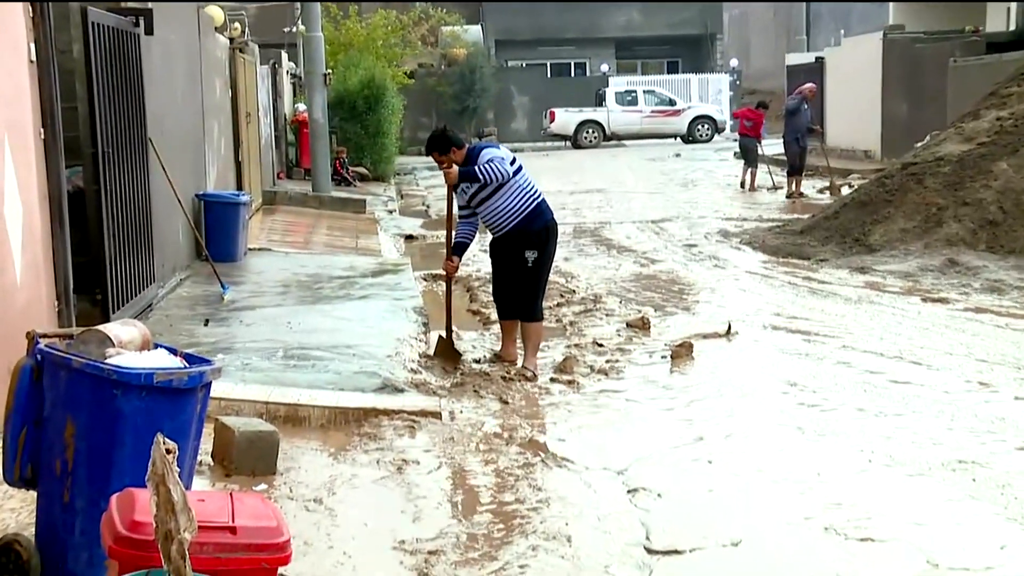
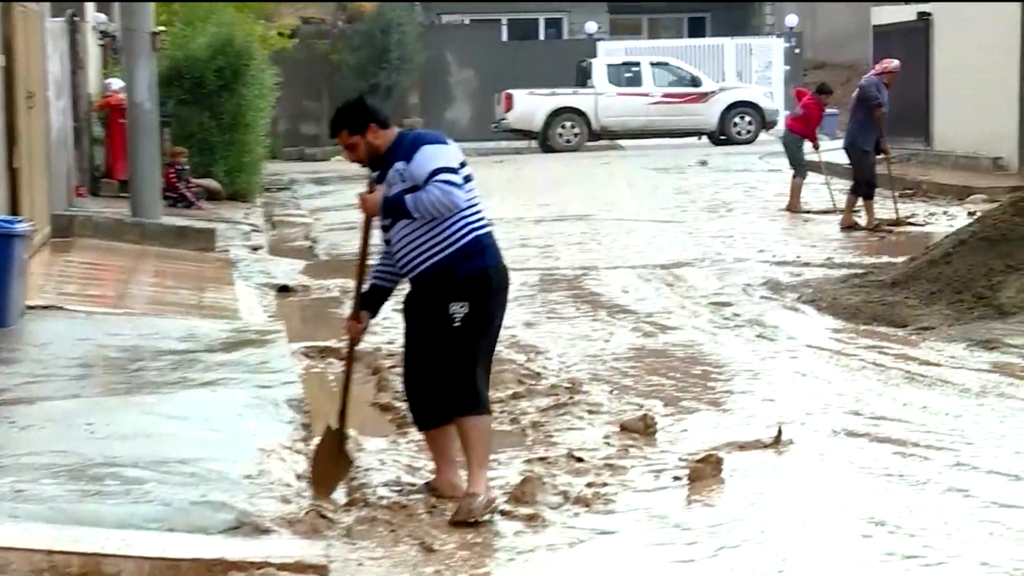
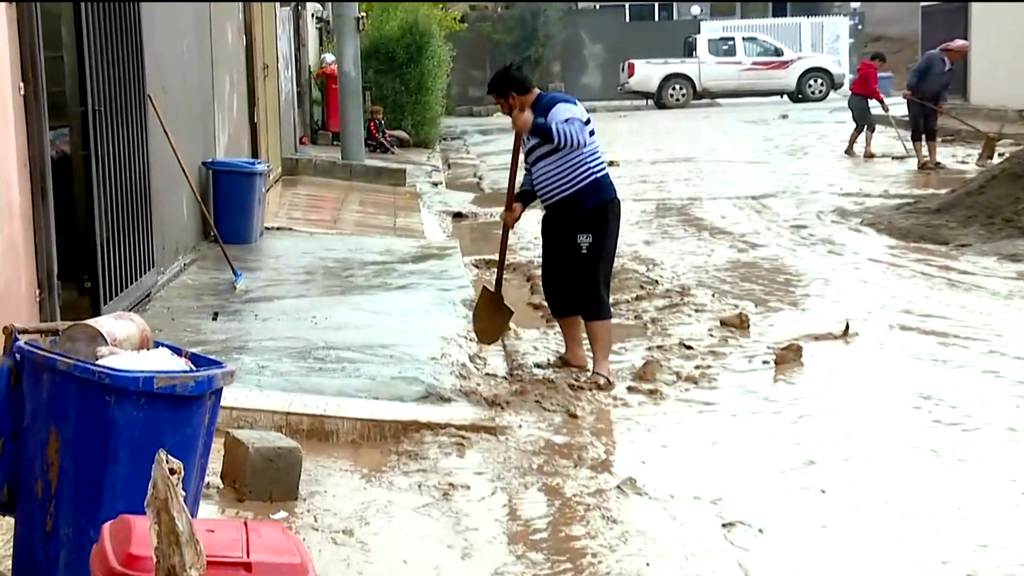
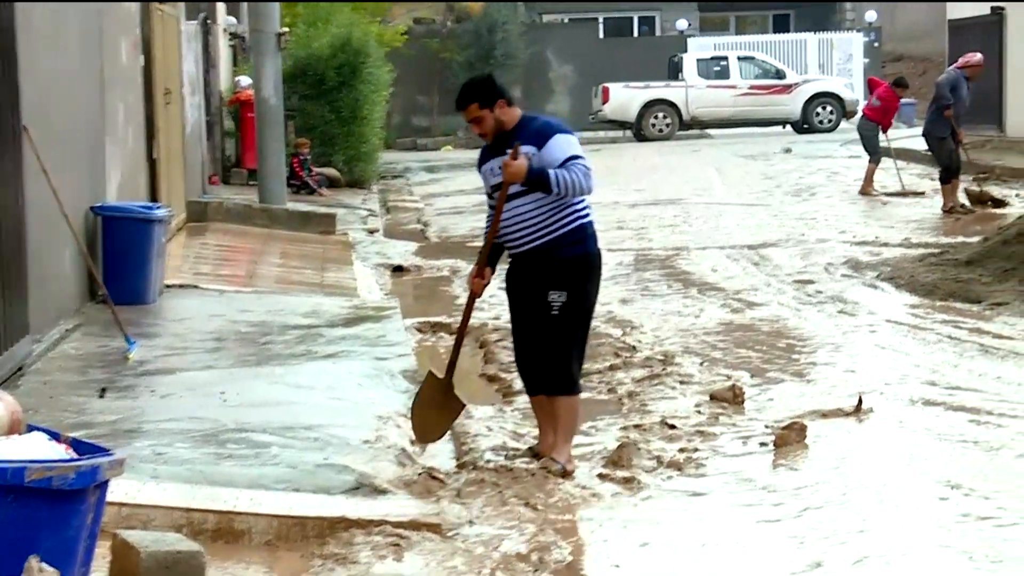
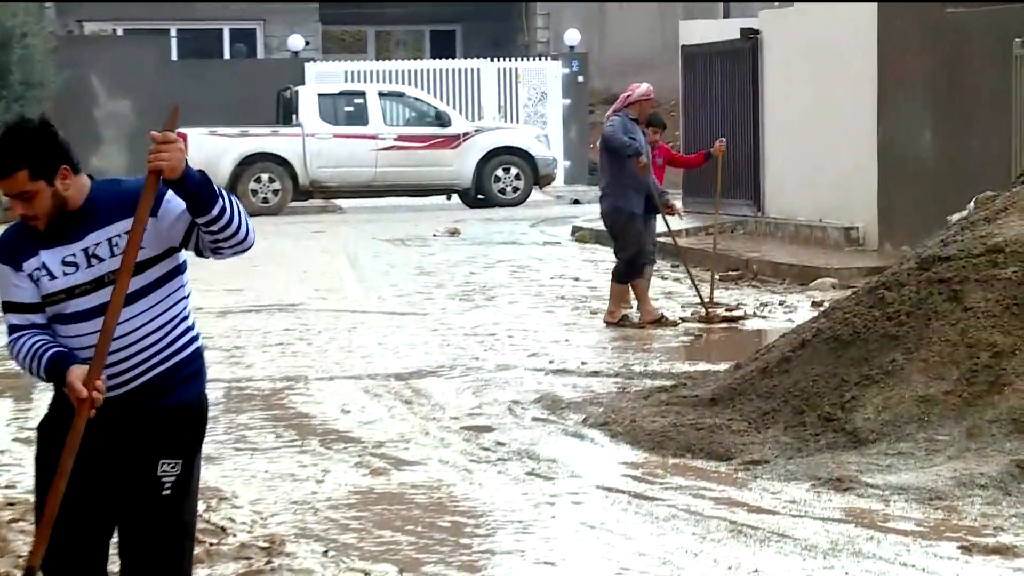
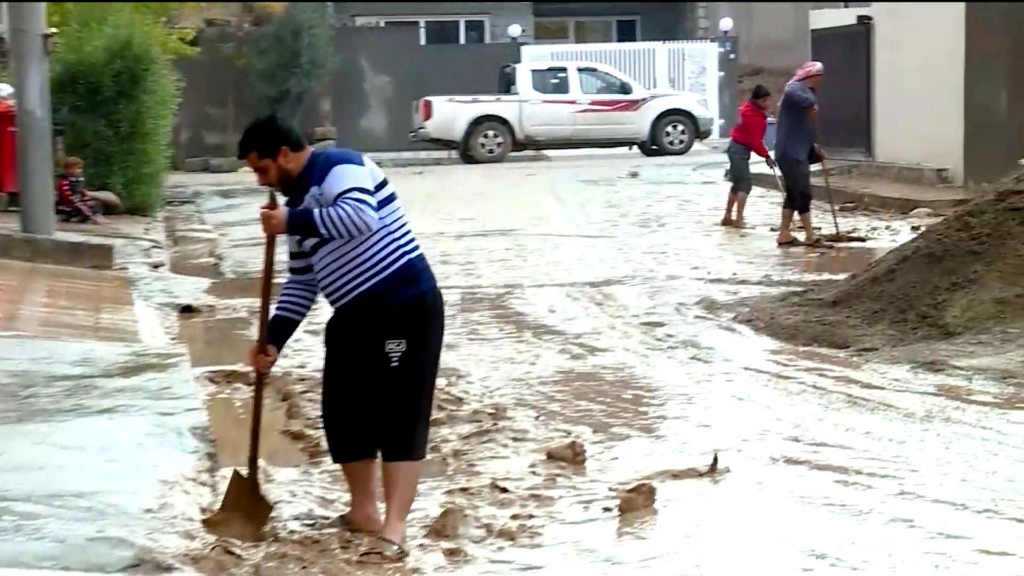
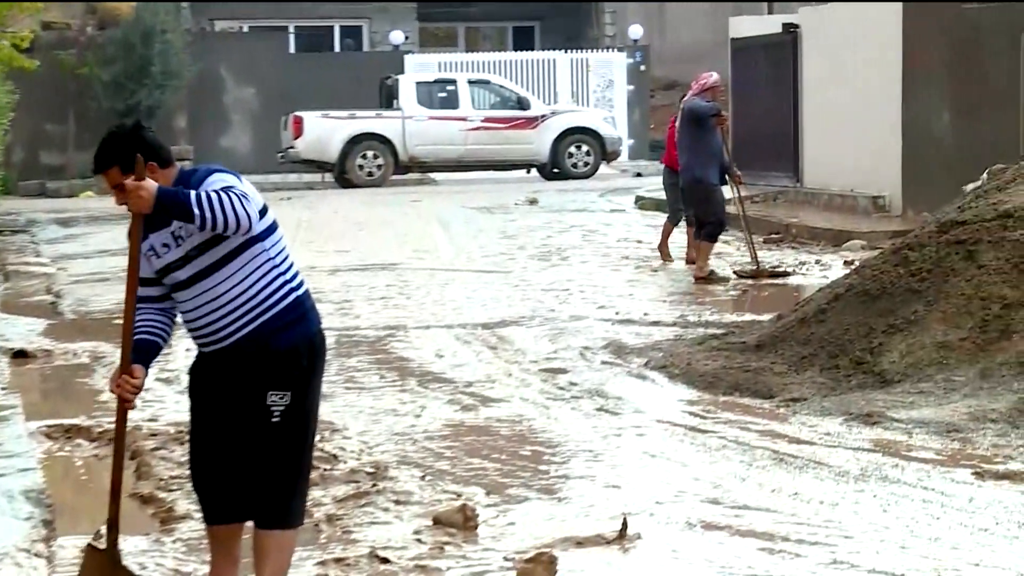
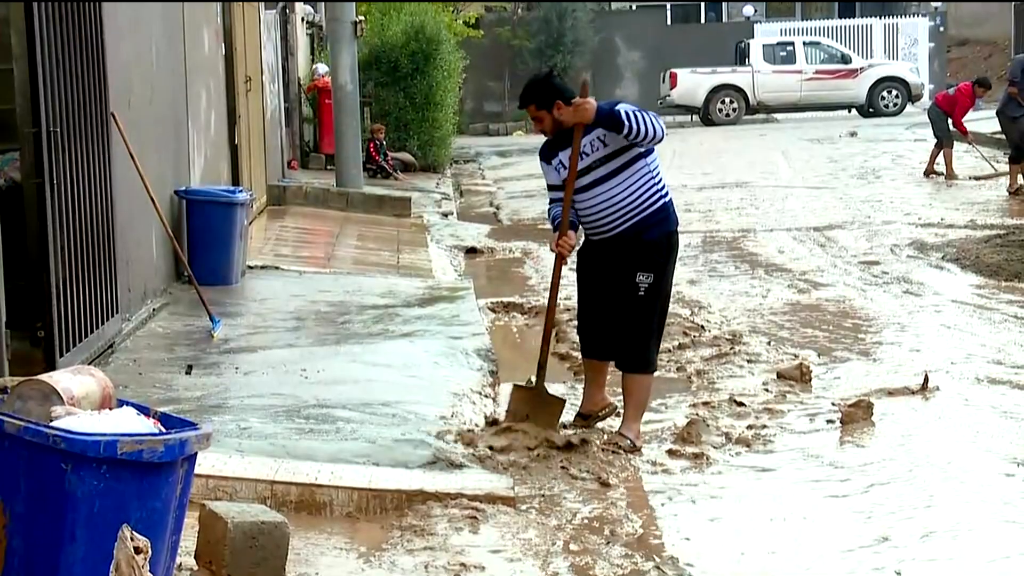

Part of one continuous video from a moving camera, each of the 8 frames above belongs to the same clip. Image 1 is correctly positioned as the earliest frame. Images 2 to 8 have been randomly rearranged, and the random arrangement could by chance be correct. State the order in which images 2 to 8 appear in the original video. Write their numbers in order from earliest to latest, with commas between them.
3, 8, 4, 2, 6, 7, 5
